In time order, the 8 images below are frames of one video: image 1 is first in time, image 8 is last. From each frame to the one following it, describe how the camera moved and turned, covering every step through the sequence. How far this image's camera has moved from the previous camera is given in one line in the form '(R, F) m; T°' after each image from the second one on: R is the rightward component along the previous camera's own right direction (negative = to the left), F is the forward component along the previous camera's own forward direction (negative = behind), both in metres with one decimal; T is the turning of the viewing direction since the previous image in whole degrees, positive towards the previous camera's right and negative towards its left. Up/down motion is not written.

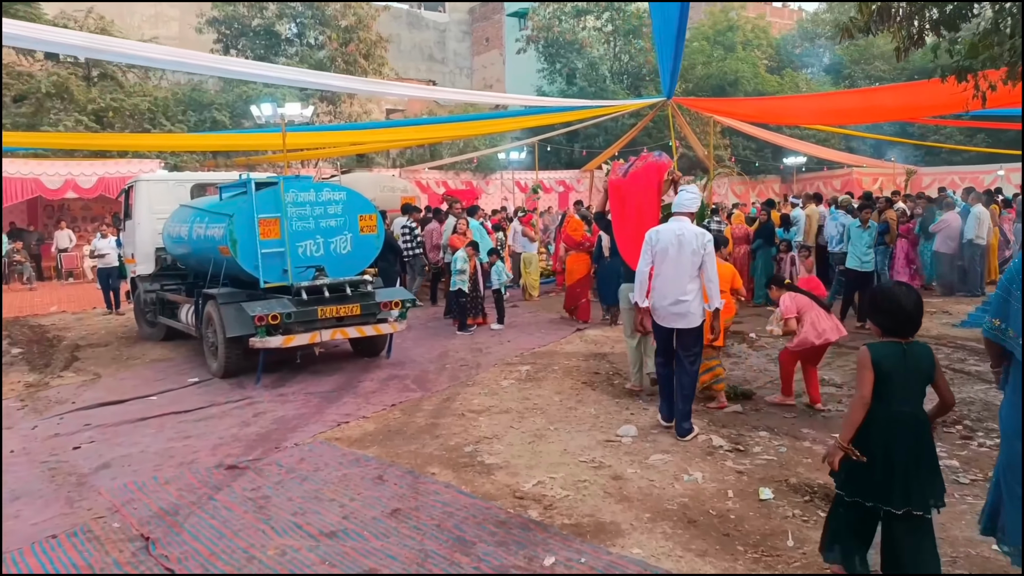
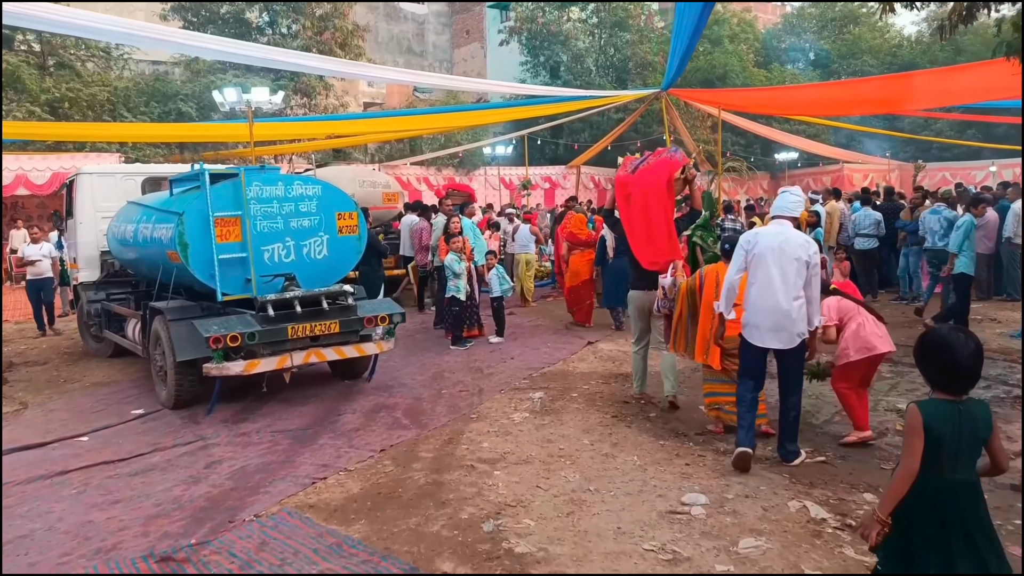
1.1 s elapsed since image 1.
(-0.2, +0.9) m; +2°
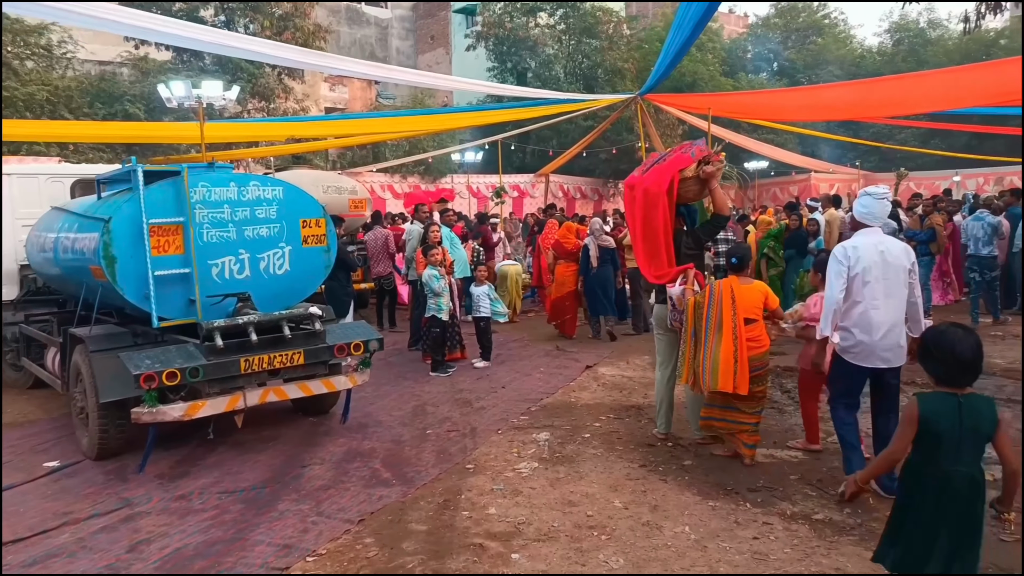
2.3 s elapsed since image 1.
(-0.2, +0.7) m; +3°
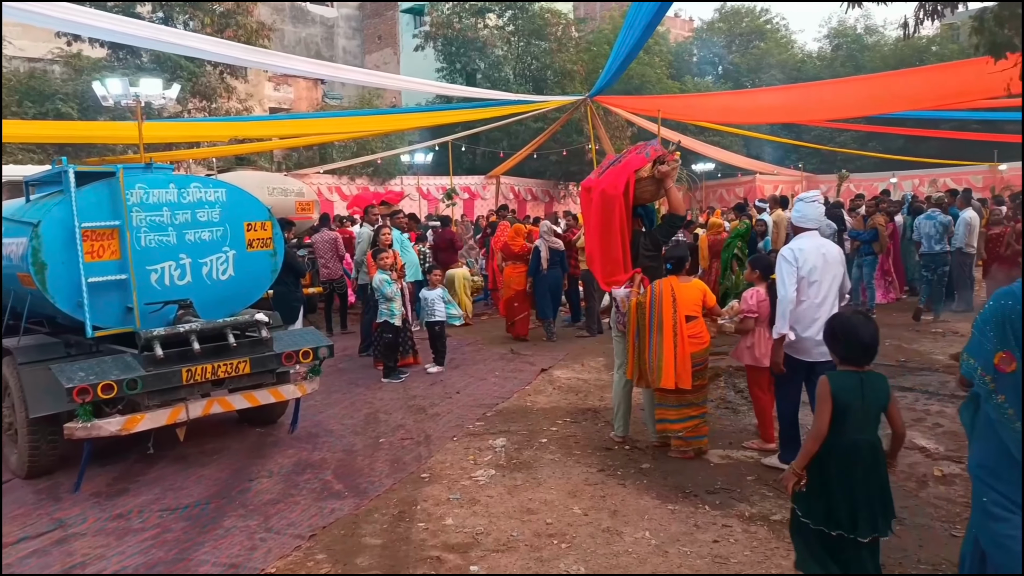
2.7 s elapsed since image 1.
(0.0, +0.1) m; +4°
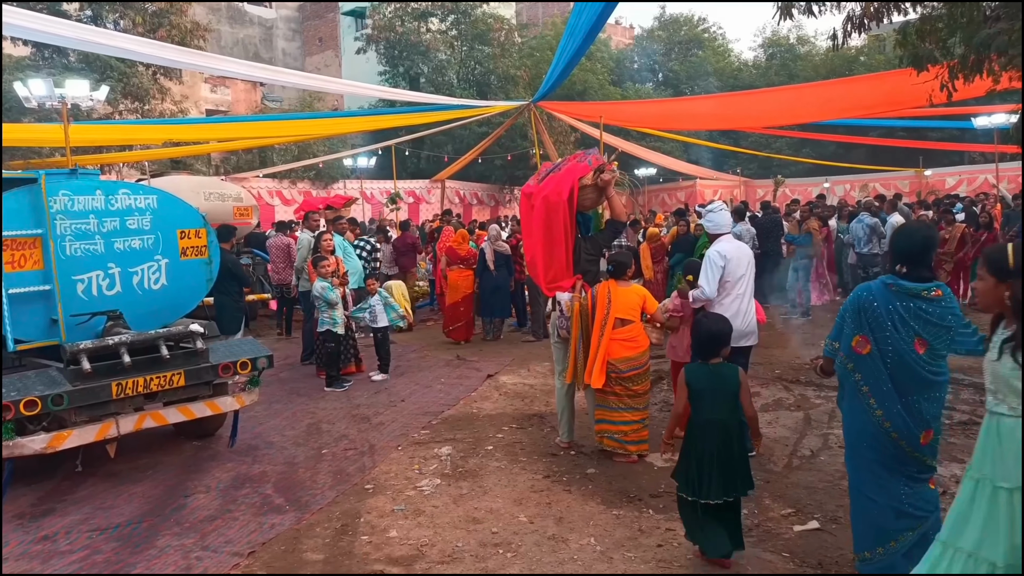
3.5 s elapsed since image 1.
(0.0, 0.0) m; +4°
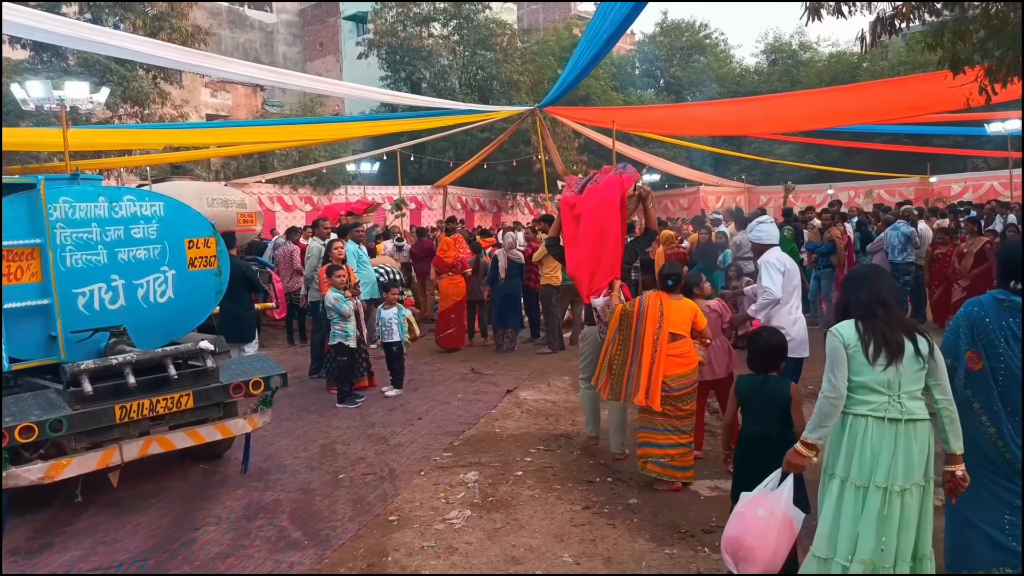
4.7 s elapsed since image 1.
(-0.2, +0.2) m; 0°
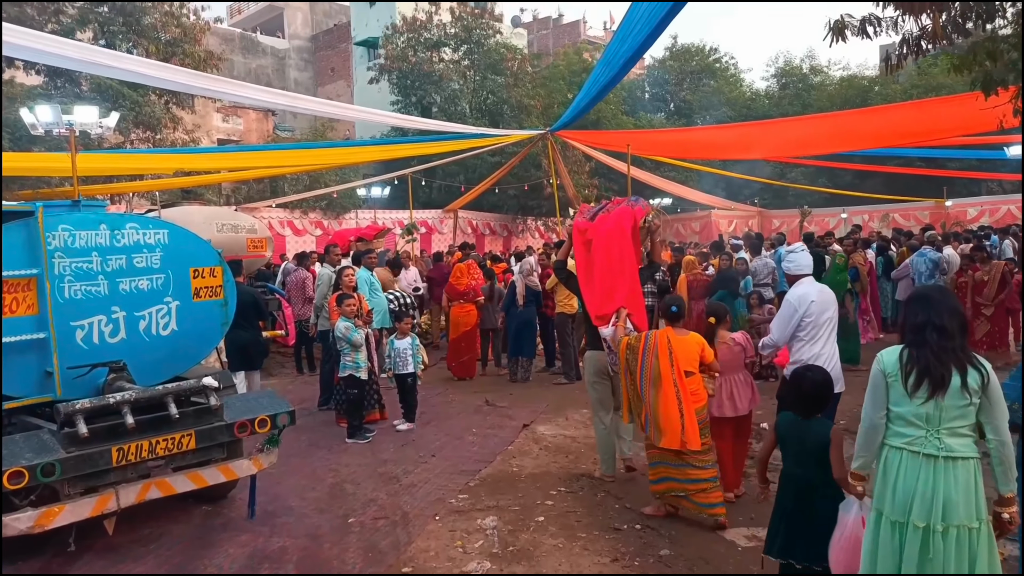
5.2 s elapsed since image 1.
(-0.1, +0.2) m; -1°
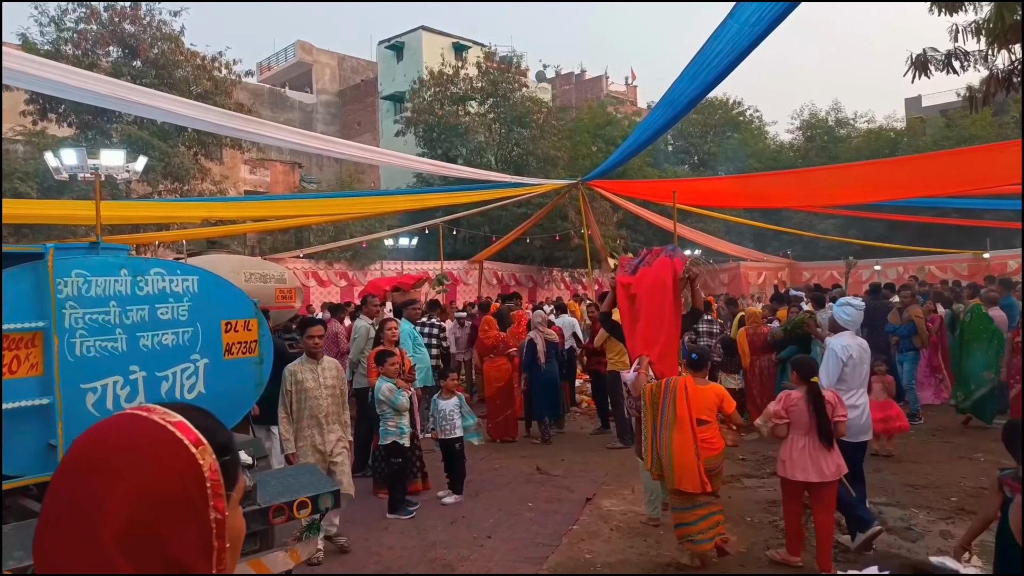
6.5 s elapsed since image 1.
(-0.3, +0.5) m; -1°
